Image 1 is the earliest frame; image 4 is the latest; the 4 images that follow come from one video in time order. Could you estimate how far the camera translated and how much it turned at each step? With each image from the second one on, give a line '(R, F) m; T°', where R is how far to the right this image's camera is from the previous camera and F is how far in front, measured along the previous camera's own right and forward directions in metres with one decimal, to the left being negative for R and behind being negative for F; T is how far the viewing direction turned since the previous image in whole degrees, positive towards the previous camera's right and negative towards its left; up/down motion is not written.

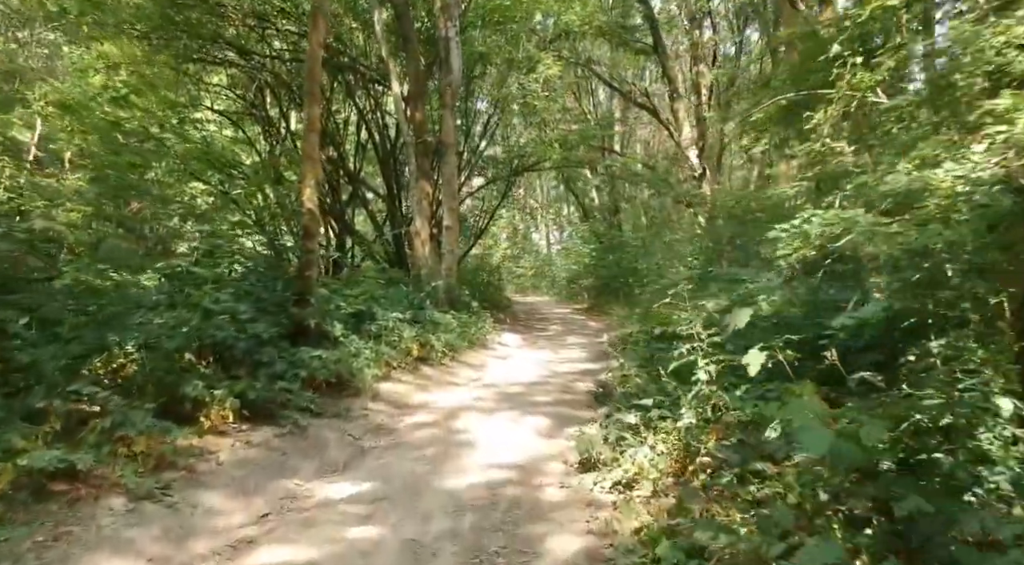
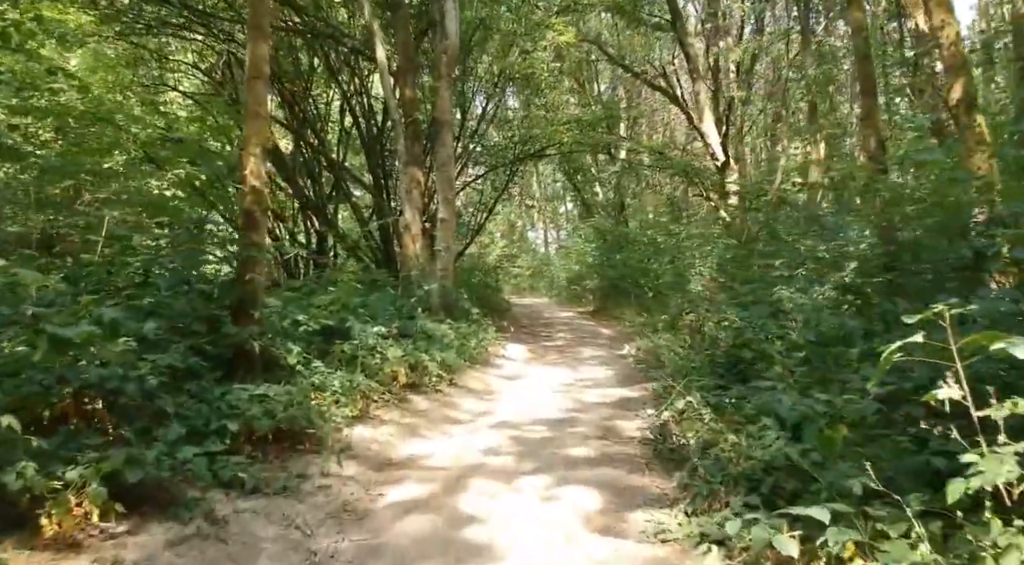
(-0.3, +2.1) m; +1°
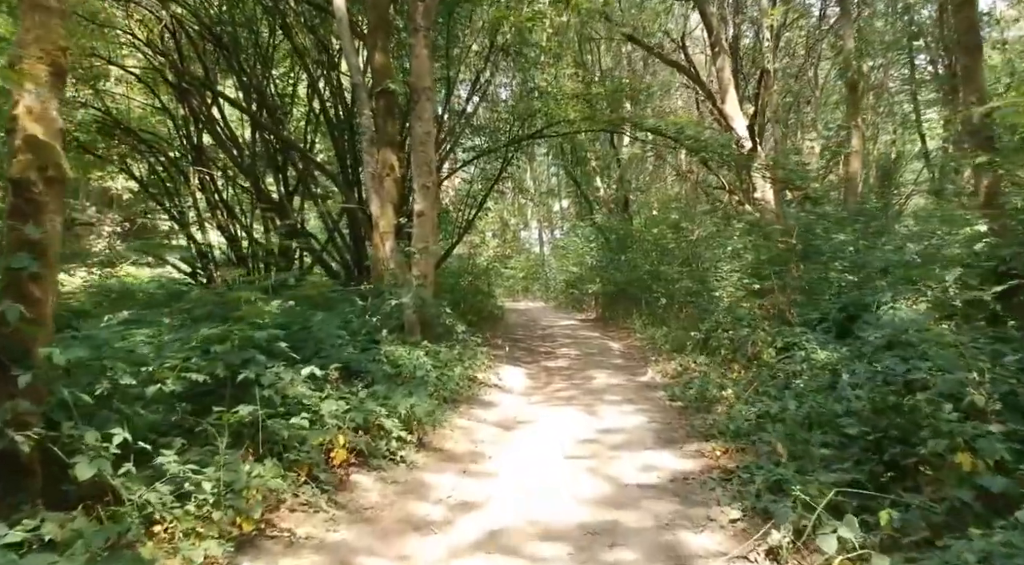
(0.0, +2.5) m; +1°
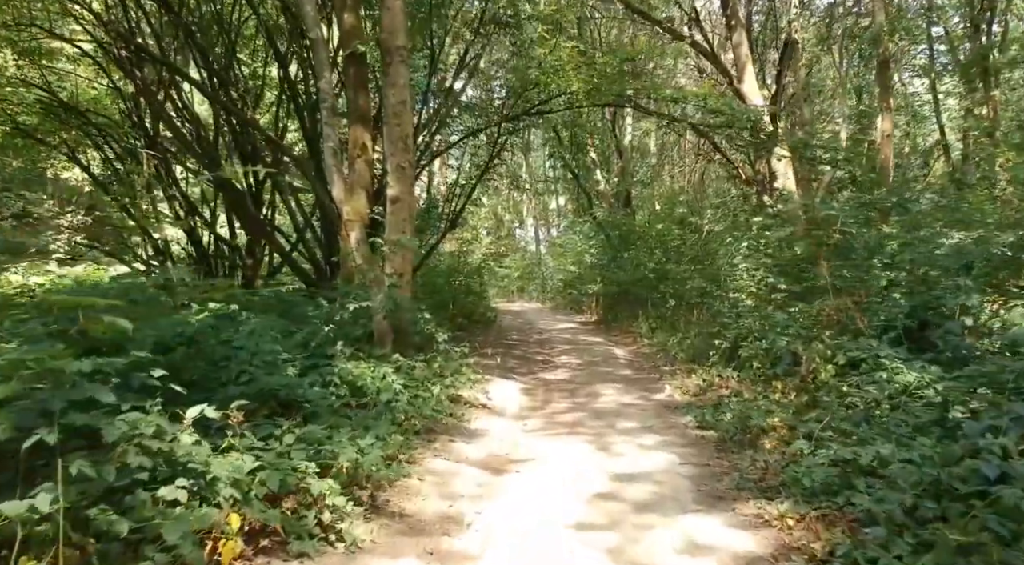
(0.0, +1.6) m; 0°
